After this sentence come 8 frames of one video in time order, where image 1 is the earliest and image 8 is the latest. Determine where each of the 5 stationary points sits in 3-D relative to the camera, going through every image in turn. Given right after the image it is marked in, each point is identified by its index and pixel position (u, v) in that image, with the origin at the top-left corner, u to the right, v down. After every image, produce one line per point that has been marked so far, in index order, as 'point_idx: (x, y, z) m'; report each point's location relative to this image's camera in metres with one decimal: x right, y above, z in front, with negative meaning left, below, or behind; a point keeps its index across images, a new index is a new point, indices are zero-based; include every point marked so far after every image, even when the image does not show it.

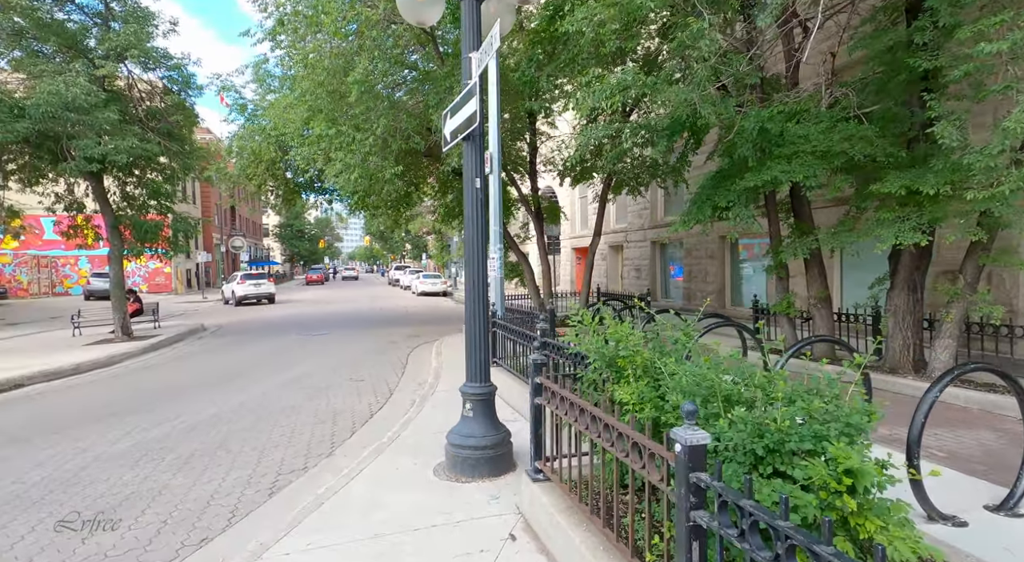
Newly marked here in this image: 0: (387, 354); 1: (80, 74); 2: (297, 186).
0: (-2.6, -1.5, +13.3) m
1: (-9.6, +4.6, +14.9) m
2: (-5.6, +2.4, +16.3) m
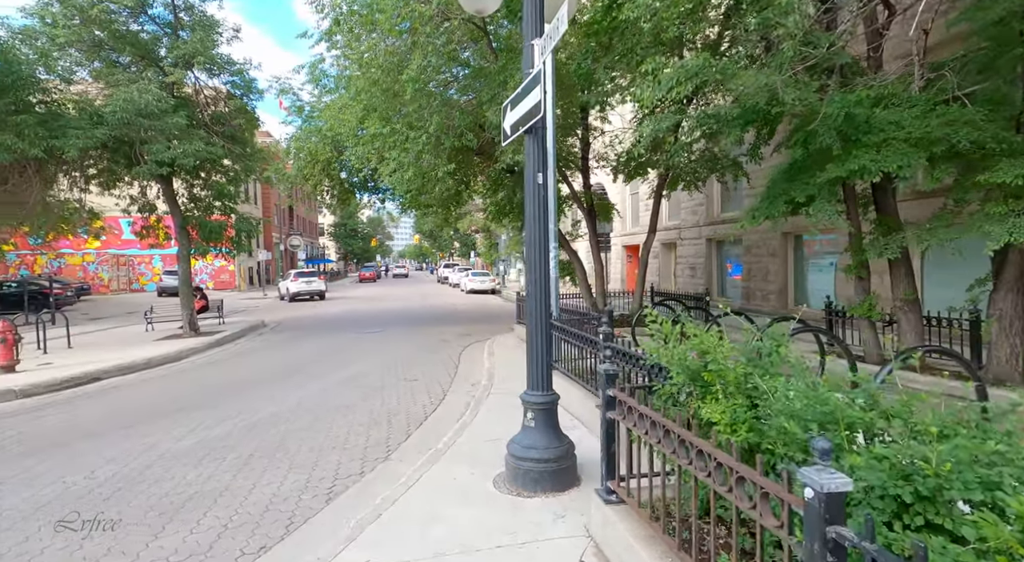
0: (-1.5, -1.5, +13.3) m
1: (-8.3, +4.6, +15.3) m
2: (-4.2, +2.4, +16.4) m
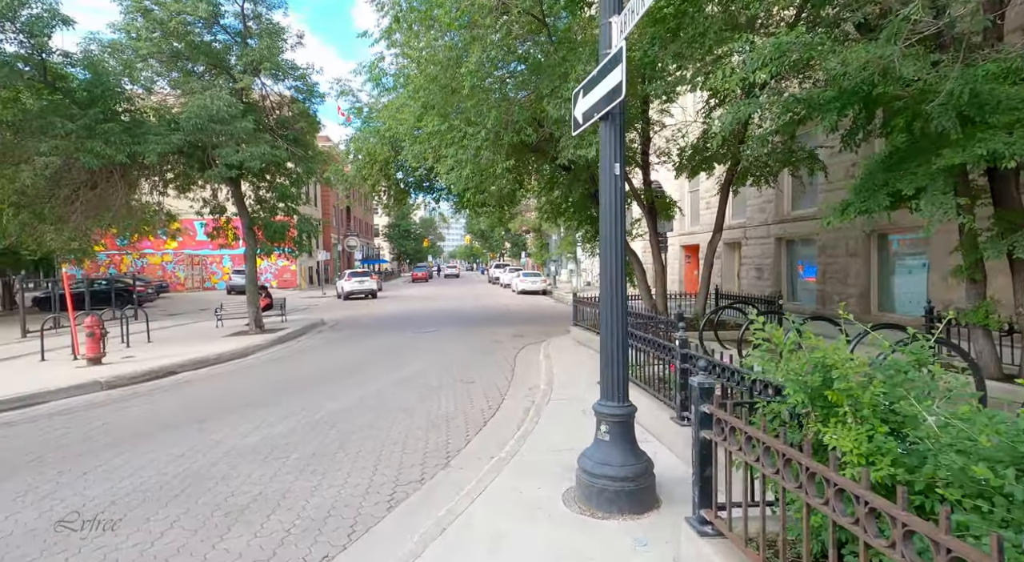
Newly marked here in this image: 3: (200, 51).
0: (-0.3, -1.5, +13.0) m
1: (-6.9, +4.6, +15.6) m
2: (-2.7, +2.4, +16.4) m
3: (-7.6, +5.6, +15.8) m
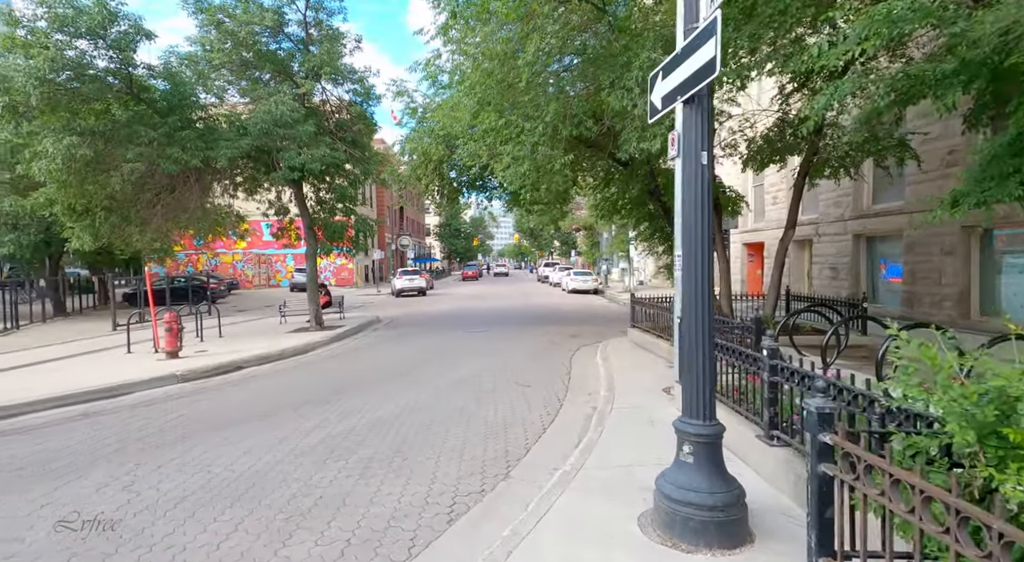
0: (+0.8, -1.5, +12.7) m
1: (-5.6, +4.6, +15.8) m
2: (-1.3, +2.4, +16.3) m
3: (-6.2, +5.6, +16.0) m
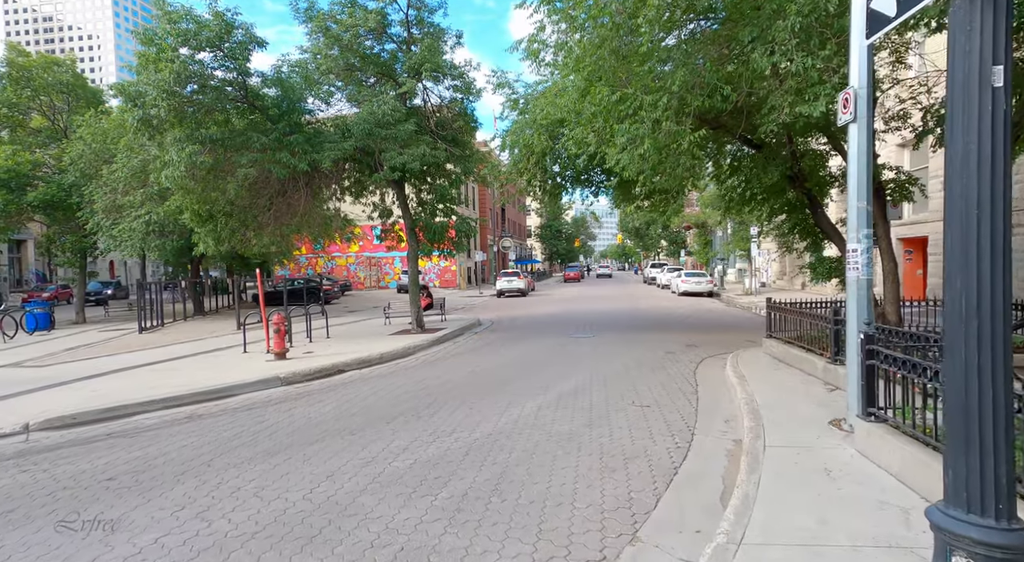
0: (+2.8, -1.5, +11.3) m
1: (-3.0, +4.6, +15.4) m
2: (+1.2, +2.4, +15.1) m
3: (-3.6, +5.6, +15.7) m
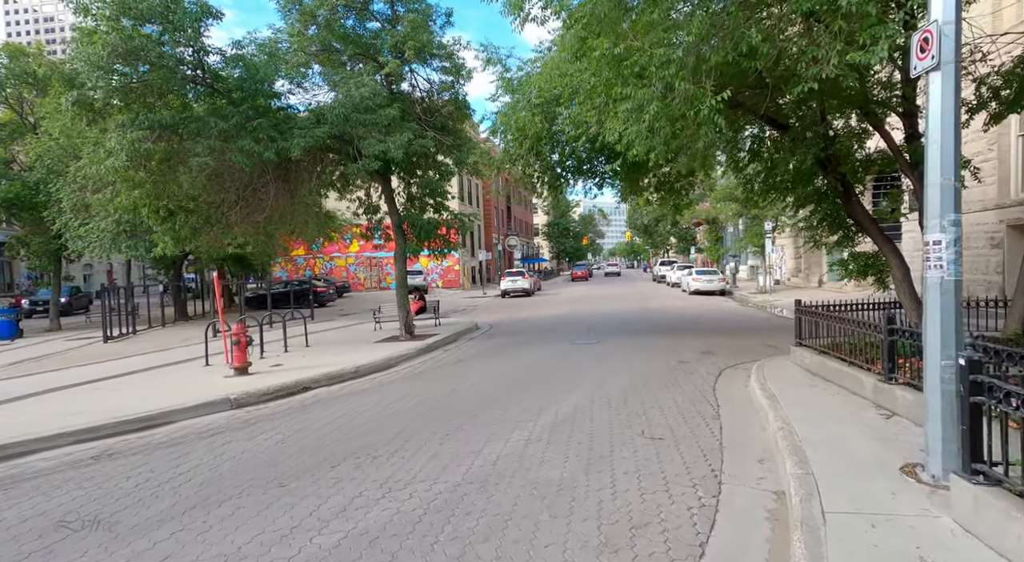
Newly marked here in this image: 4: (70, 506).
0: (+2.6, -1.6, +9.7) m
1: (-3.2, +4.5, +13.9) m
2: (+1.1, +2.4, +13.6) m
3: (-3.8, +5.5, +14.2) m
4: (-3.6, -1.9, +5.1) m
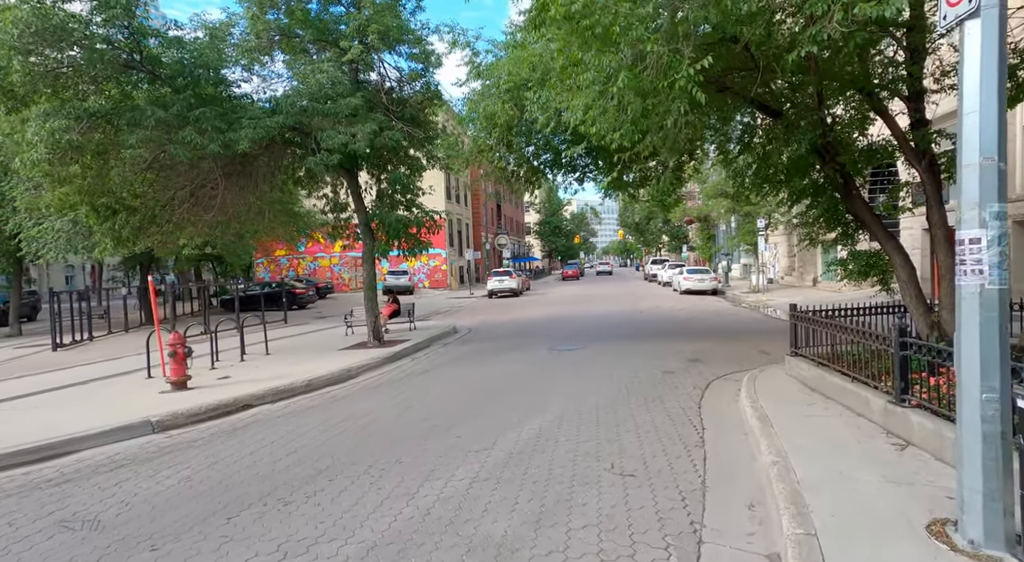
0: (+2.1, -1.6, +8.7) m
1: (-3.8, +4.5, +12.8) m
2: (+0.5, +2.3, +12.6) m
3: (-4.3, +5.4, +13.1) m
4: (-4.0, -1.9, +4.0) m
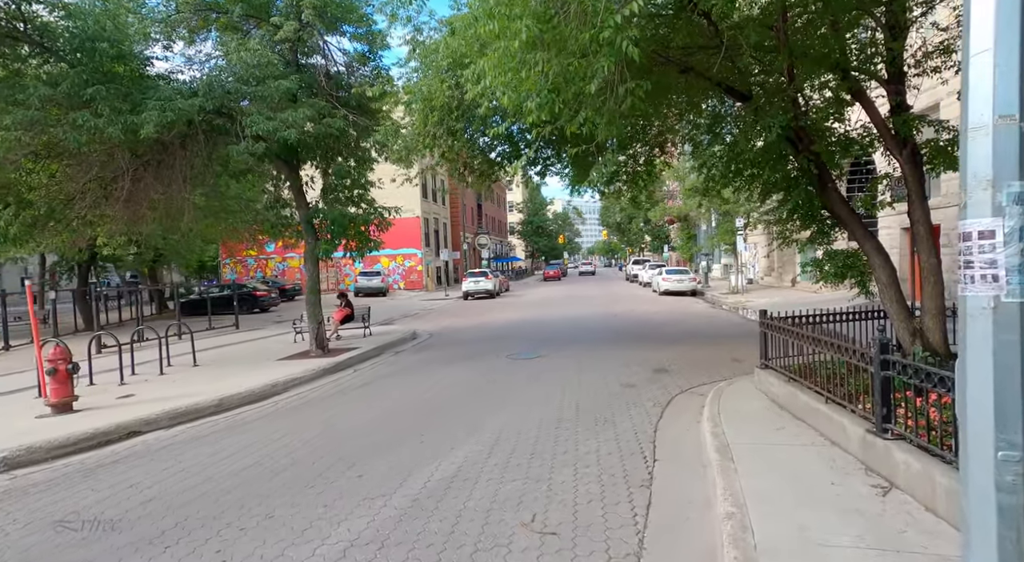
0: (+1.3, -1.6, +7.6) m
1: (-4.7, +4.4, +11.6) m
2: (-0.4, +2.3, +11.4) m
3: (-5.3, +5.4, +11.9) m
4: (-4.8, -2.0, +2.8) m
